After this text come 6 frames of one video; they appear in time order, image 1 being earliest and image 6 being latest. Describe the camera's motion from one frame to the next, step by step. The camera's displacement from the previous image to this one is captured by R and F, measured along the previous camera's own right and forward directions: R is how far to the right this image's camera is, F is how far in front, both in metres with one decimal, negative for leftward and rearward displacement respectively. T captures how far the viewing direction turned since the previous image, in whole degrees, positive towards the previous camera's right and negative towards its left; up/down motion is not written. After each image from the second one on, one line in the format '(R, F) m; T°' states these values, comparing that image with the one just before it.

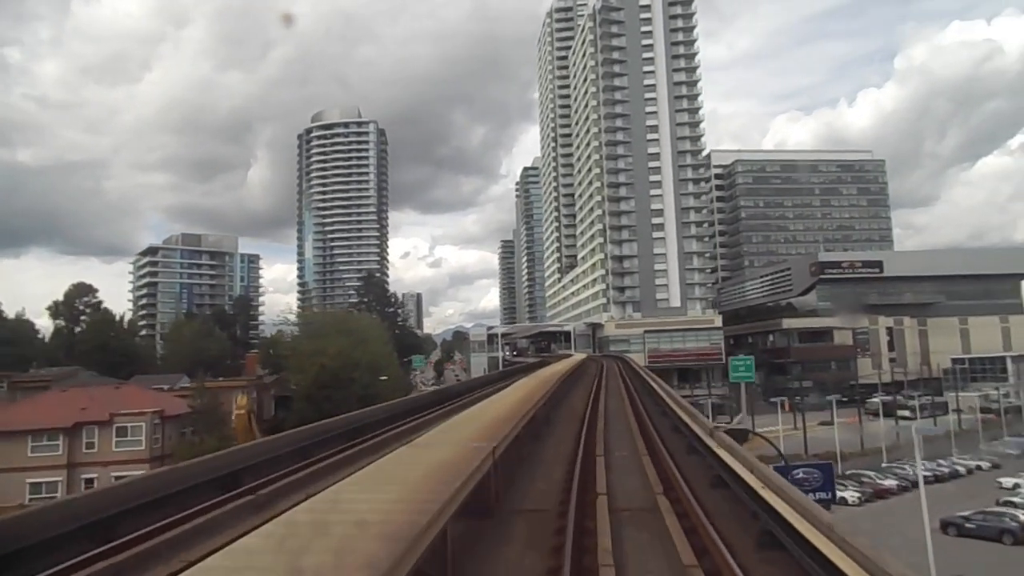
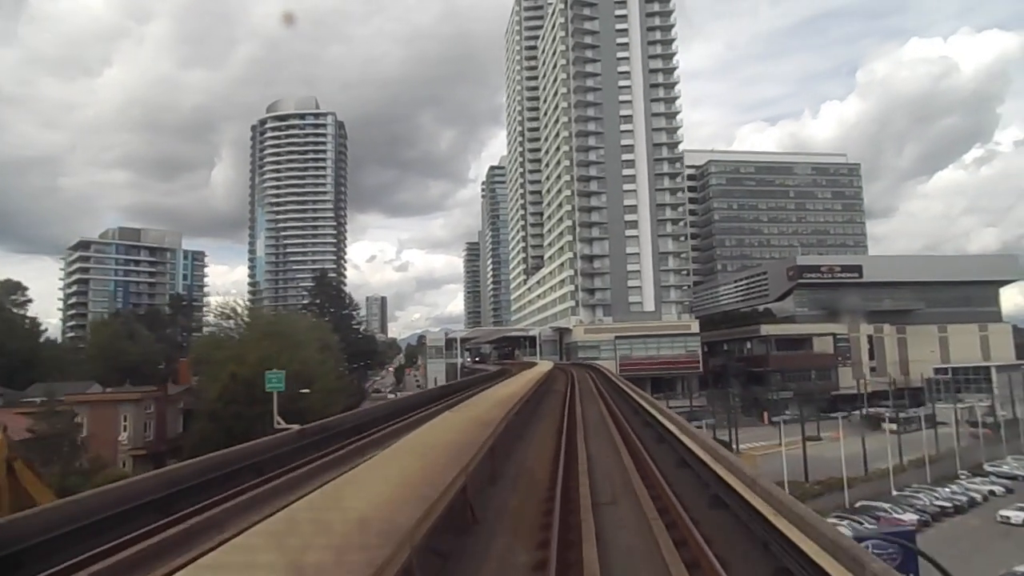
(+0.5, +4.4) m; +3°
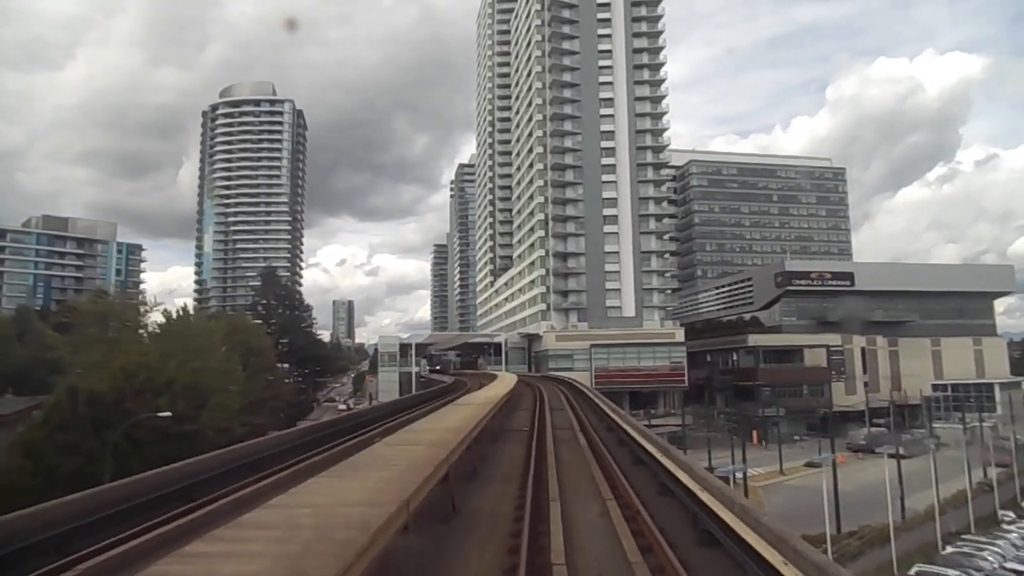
(+0.6, +5.7) m; +2°
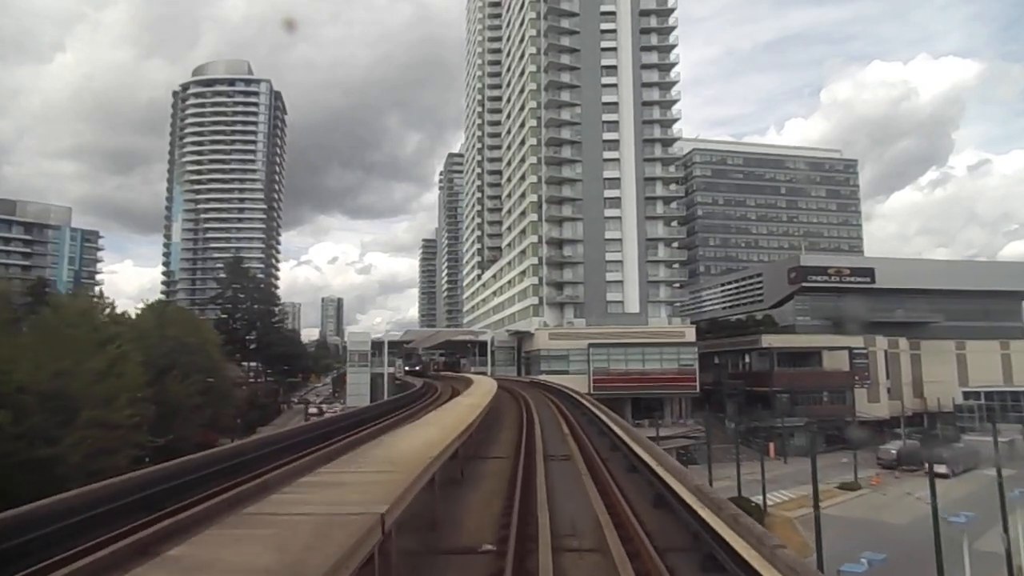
(+0.3, +5.4) m; +1°
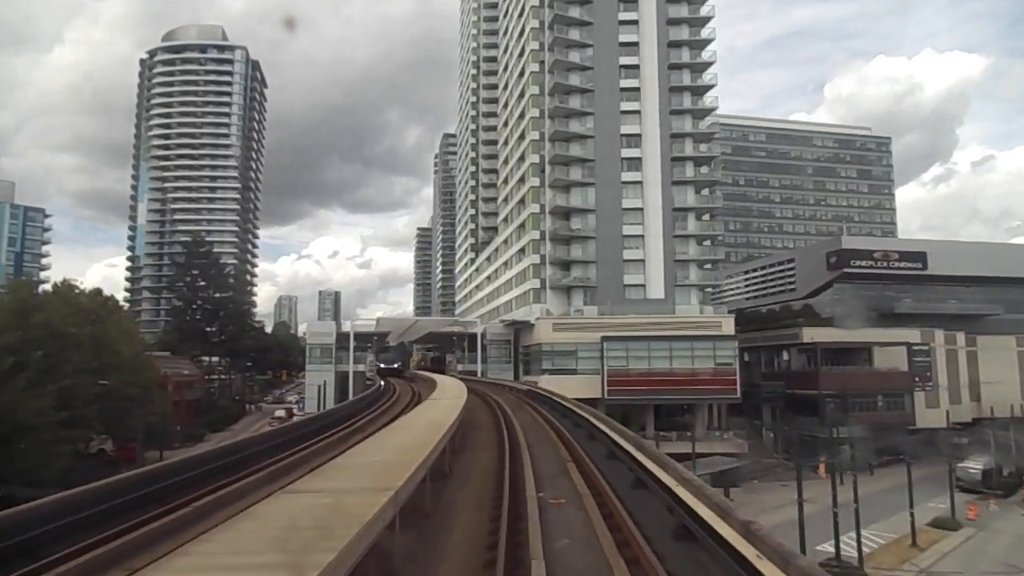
(+0.2, +7.2) m; 0°
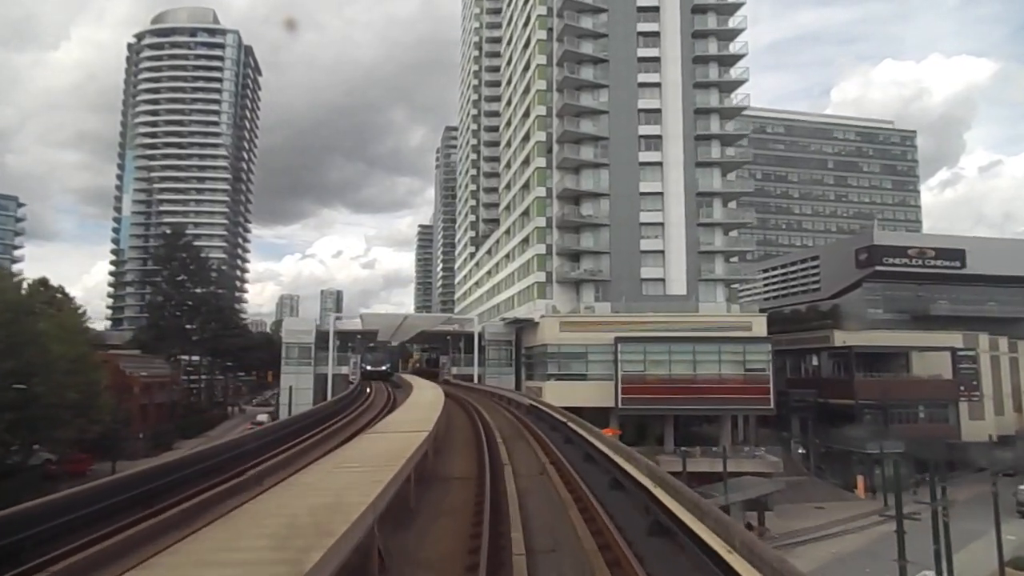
(+0.1, +3.7) m; 0°
